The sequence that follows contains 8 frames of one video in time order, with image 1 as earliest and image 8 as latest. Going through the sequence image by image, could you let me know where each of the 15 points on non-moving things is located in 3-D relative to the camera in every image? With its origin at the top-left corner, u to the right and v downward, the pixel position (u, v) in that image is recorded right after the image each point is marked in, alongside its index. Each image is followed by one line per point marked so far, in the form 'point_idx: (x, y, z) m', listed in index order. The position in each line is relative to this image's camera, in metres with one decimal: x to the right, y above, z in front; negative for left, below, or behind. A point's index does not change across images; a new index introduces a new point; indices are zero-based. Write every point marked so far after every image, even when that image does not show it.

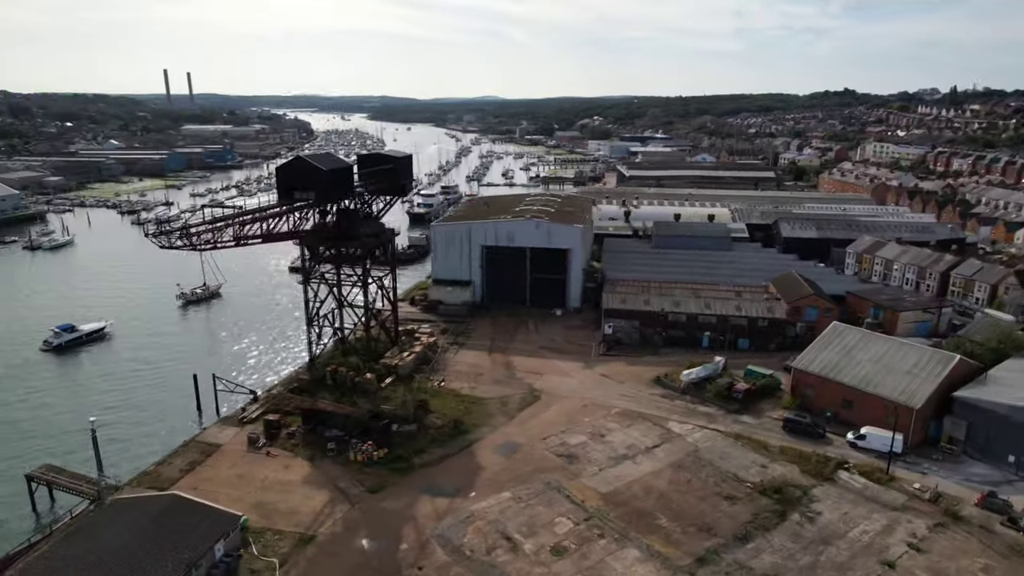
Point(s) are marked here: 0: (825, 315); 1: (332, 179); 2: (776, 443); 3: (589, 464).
0: (+8.0, -0.7, +16.6) m
1: (-3.7, +2.2, +13.0) m
2: (+4.9, -2.9, +12.0) m
3: (+1.3, -3.1, +11.3) m
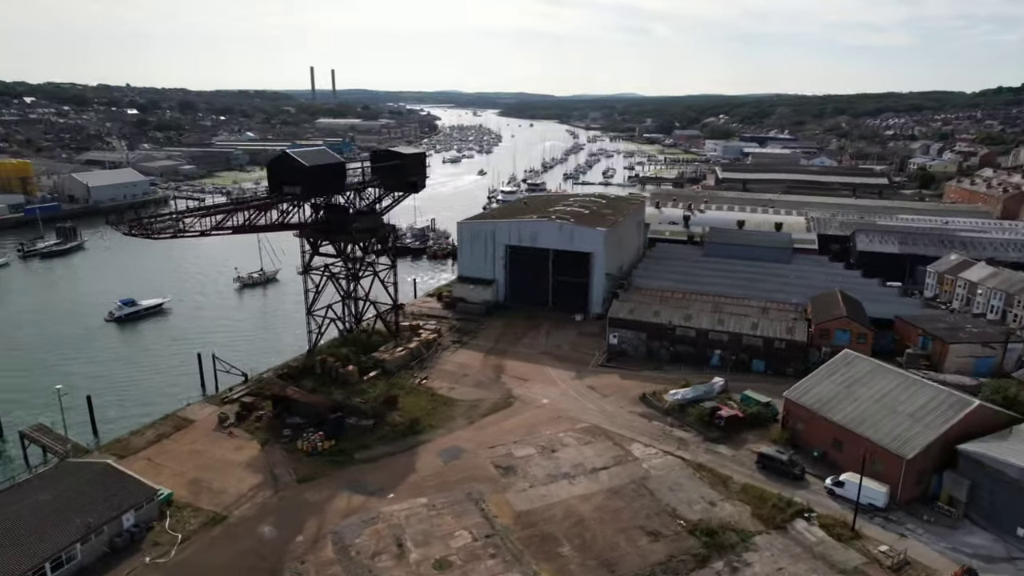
0: (+7.8, -1.2, +14.7) m
1: (-4.1, +2.4, +13.4) m
2: (+3.8, -3.2, +10.8) m
3: (+0.1, -3.2, +10.8) m
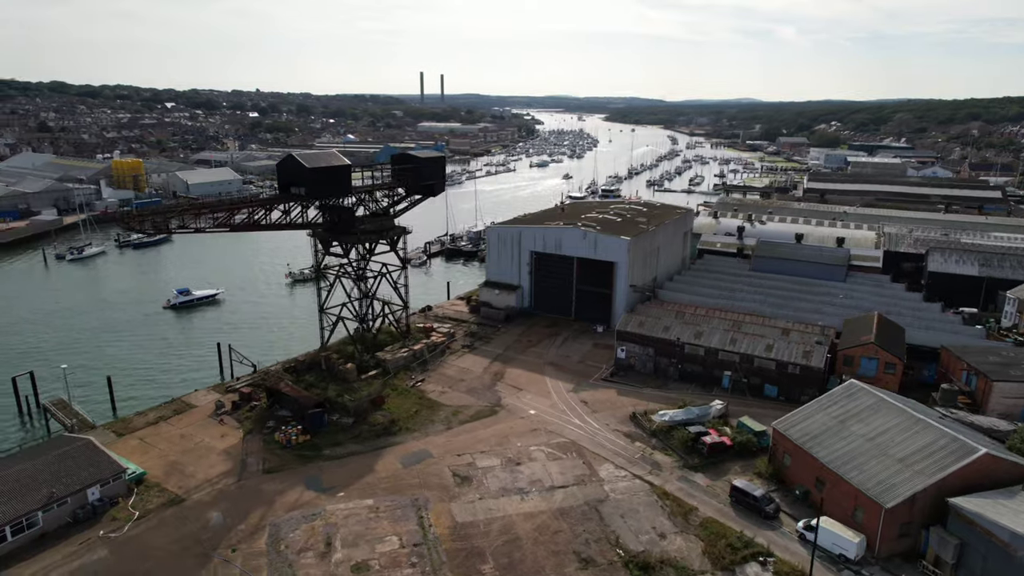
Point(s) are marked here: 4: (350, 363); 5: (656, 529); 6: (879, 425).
0: (+7.7, -1.7, +13.3) m
1: (-4.2, +2.4, +13.9) m
2: (+3.0, -3.5, +10.1) m
3: (-0.6, -3.3, +10.6) m
4: (-3.8, -1.8, +15.1) m
5: (+2.1, -3.6, +9.6) m
6: (+5.8, -2.2, +10.2) m
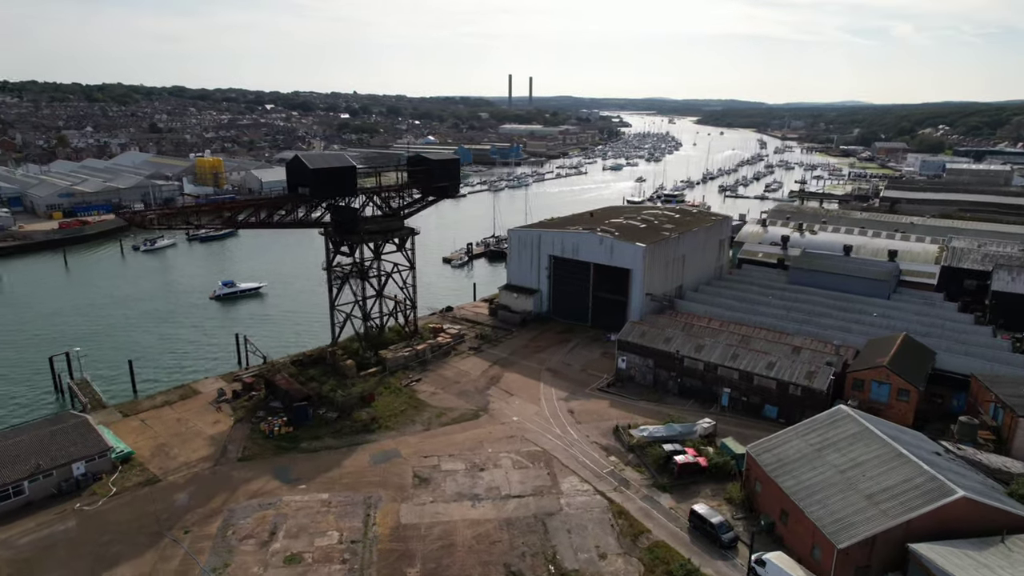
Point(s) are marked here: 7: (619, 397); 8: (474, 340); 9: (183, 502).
0: (+7.3, -2.0, +12.1) m
1: (-4.2, +2.5, +14.3) m
2: (+2.2, -3.7, +9.6) m
3: (-1.4, -3.4, +10.6) m
4: (-3.8, -1.7, +15.5) m
5: (+1.2, -3.7, +9.3) m
6: (+5.0, -2.4, +9.3) m
7: (+2.4, -2.4, +14.1) m
8: (-1.0, -1.4, +17.5) m
9: (-5.3, -3.4, +10.4) m
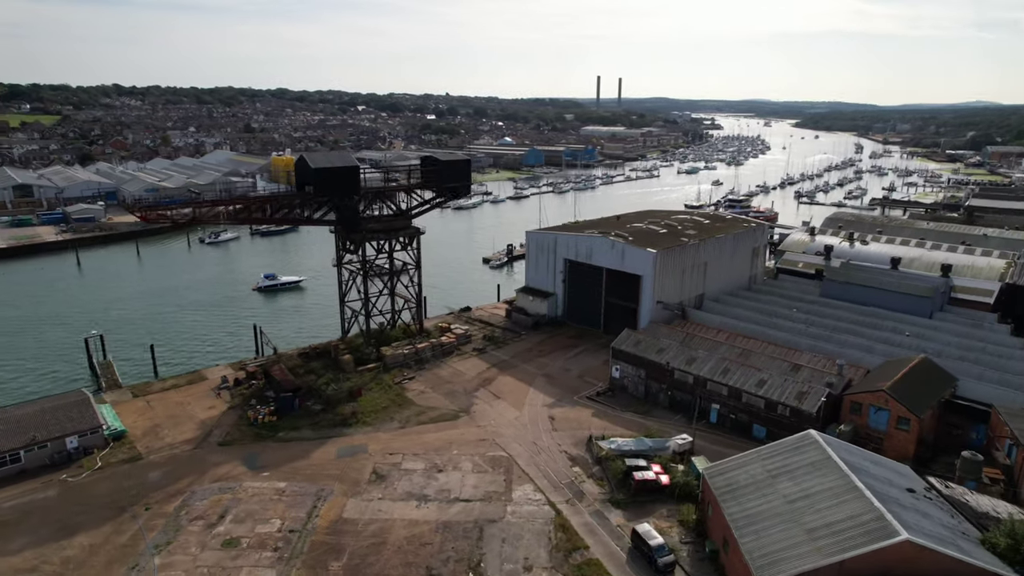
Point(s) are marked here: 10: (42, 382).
0: (+6.6, -2.4, +11.1) m
1: (-4.3, +2.6, +14.8) m
2: (+1.2, -3.8, +9.2) m
3: (-2.2, -3.3, +10.7) m
4: (-3.9, -1.6, +15.9) m
5: (+0.2, -3.8, +9.0) m
6: (+3.9, -2.6, +8.6) m
7: (+2.0, -2.5, +13.7) m
8: (-0.9, -1.4, +17.5) m
9: (-6.1, -3.3, +11.0) m
10: (-11.8, -2.3, +16.0) m
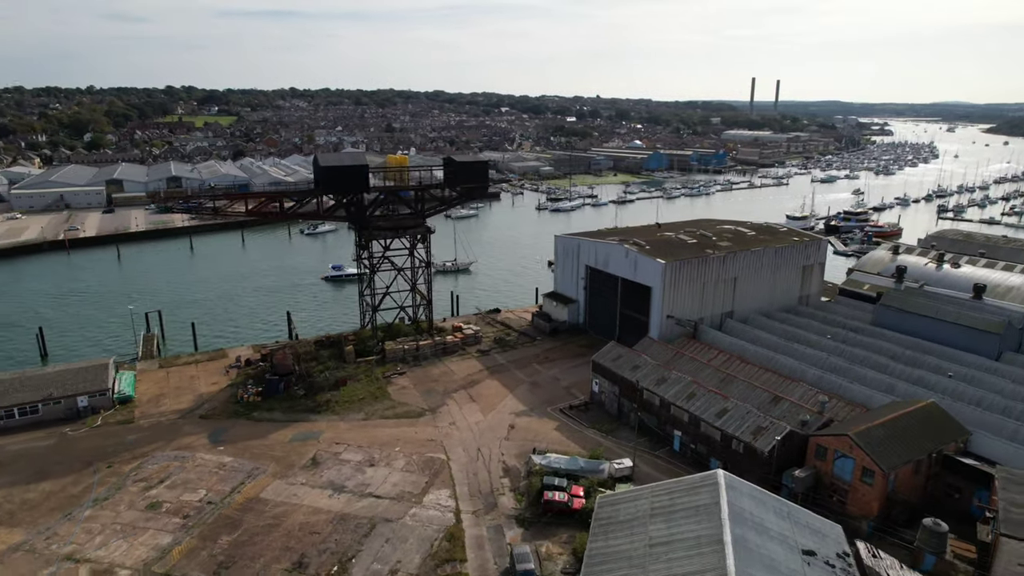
0: (+5.2, -2.8, +9.5) m
1: (-4.3, +2.7, +15.5) m
2: (-0.6, -3.9, +8.9) m
3: (-3.5, -3.2, +11.1) m
4: (-3.9, -1.5, +16.6) m
5: (-1.6, -3.8, +9.0) m
6: (+2.0, -2.9, +7.7) m
7: (+1.3, -2.7, +13.1) m
8: (-0.6, -1.5, +17.4) m
9: (-7.2, -2.9, +12.3) m
10: (-11.6, -1.6, +18.4) m
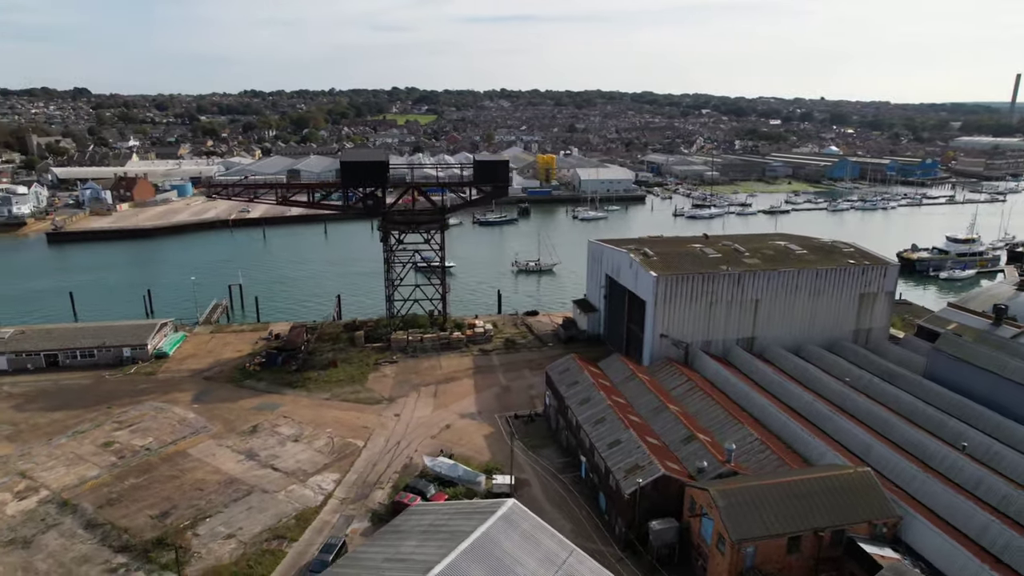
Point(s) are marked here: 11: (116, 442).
0: (+2.6, -3.2, +8.1) m
1: (-4.1, +3.1, +16.6) m
2: (-3.2, -3.7, +9.3) m
3: (-5.2, -2.9, +12.3) m
4: (-3.8, -1.2, +17.6) m
5: (-4.1, -3.6, +9.6) m
6: (-1.0, -3.0, +7.3) m
7: (0.0, -2.8, +12.7) m
8: (-0.4, -1.5, +17.3) m
9: (-8.4, -2.3, +14.5) m
10: (-10.5, -0.7, +21.6) m
11: (-7.4, -2.9, +12.1) m
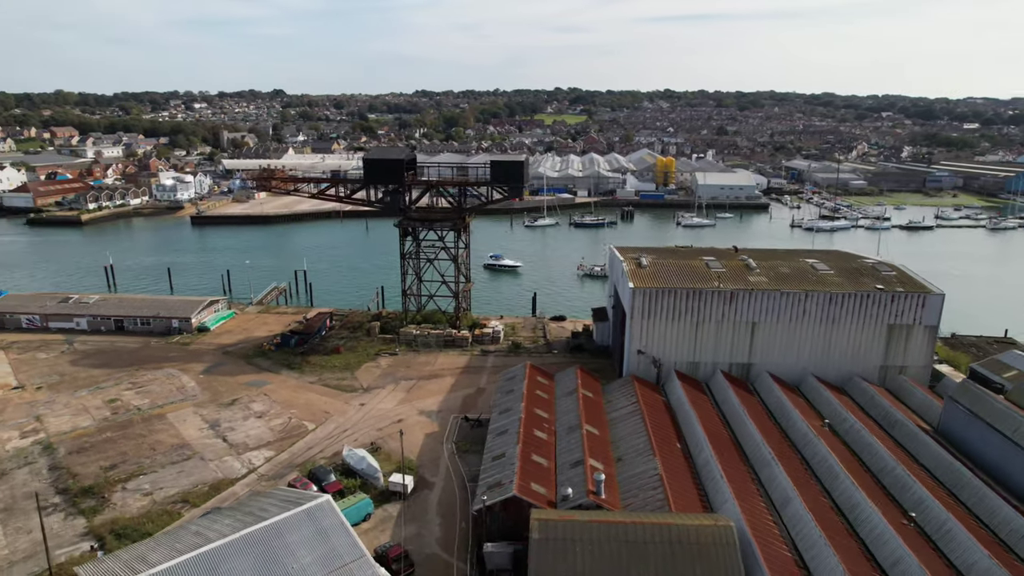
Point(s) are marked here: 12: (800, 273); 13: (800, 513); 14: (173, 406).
0: (+0.3, -3.3, +7.5) m
1: (-3.7, +3.3, +17.4) m
2: (-5.1, -3.5, +10.1) m
3: (-6.3, -2.5, +13.5) m
4: (-3.5, -1.0, +18.2) m
5: (-5.9, -3.3, +10.6) m
6: (-3.3, -2.9, +7.6) m
7: (-1.1, -2.8, +12.6) m
8: (-0.2, -1.5, +17.2) m
9: (-8.7, -1.8, +16.4) m
10: (-9.0, -0.1, +23.8) m
11: (-8.4, -2.4, +13.9) m
12: (+6.2, +0.3, +13.7) m
13: (+3.8, -3.0, +8.5) m
14: (-7.1, -2.5, +13.6) m
